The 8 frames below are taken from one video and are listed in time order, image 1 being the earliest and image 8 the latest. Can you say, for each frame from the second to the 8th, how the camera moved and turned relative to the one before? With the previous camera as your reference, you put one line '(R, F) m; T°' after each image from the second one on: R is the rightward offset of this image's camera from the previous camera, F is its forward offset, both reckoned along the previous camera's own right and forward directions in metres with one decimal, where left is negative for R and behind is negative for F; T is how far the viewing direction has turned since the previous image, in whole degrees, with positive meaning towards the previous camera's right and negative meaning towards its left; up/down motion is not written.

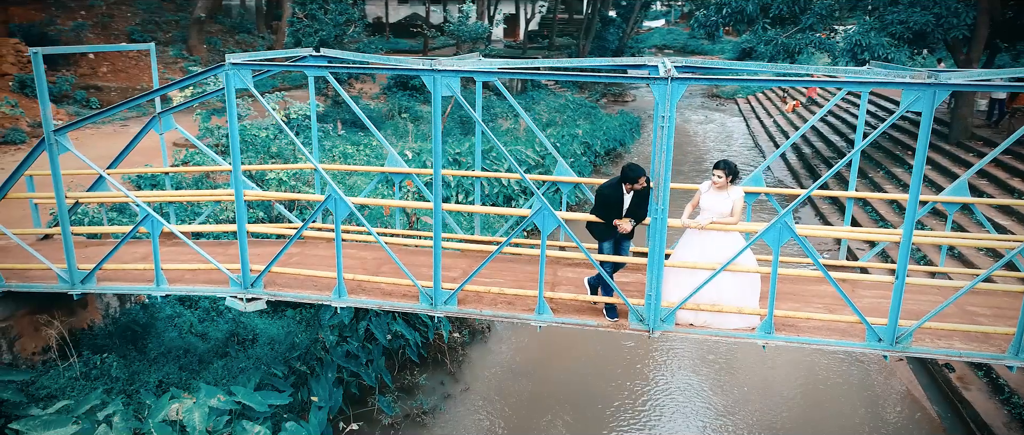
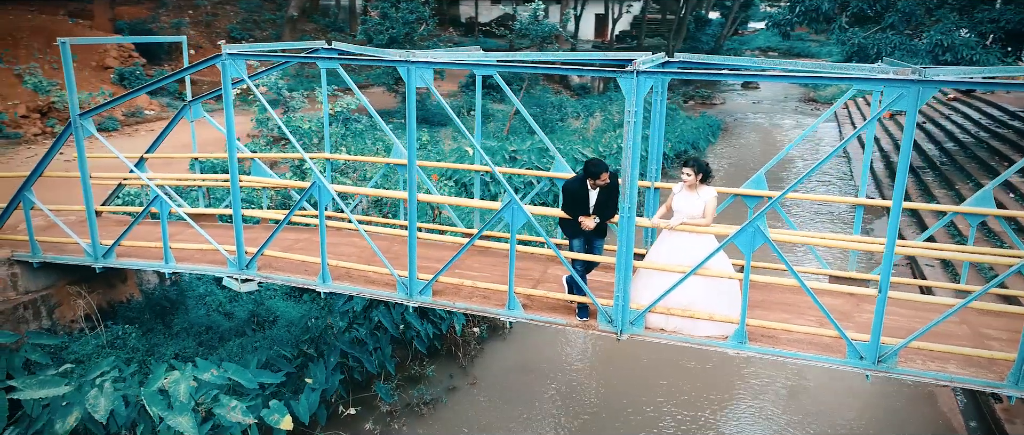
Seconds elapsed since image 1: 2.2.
(+0.8, +0.1) m; -8°
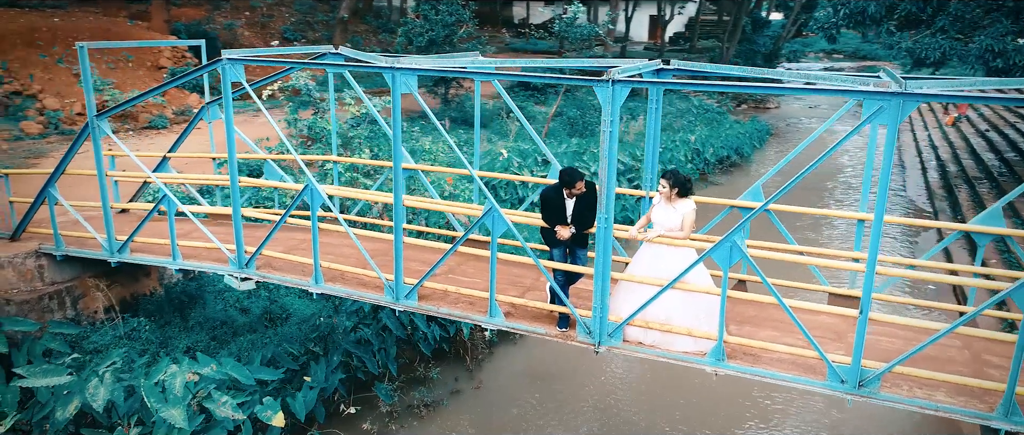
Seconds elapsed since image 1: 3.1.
(+0.5, 0.0) m; -5°
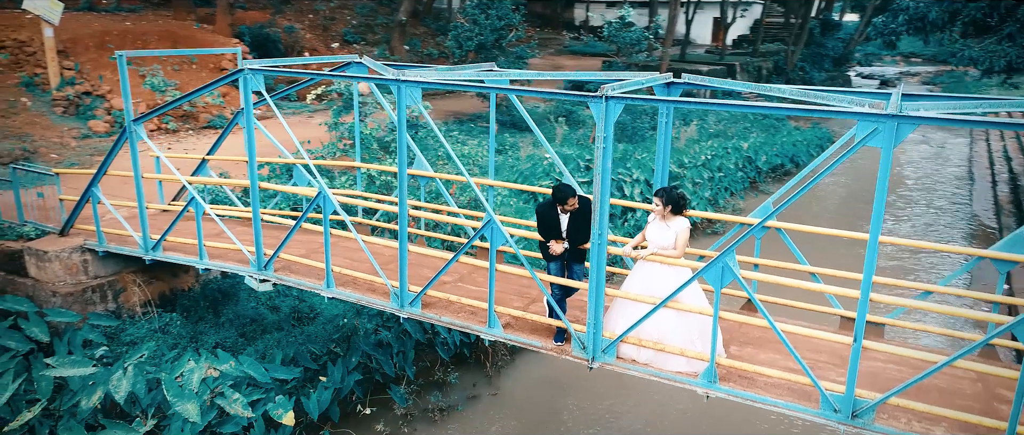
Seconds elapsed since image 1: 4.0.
(+0.4, 0.0) m; -5°
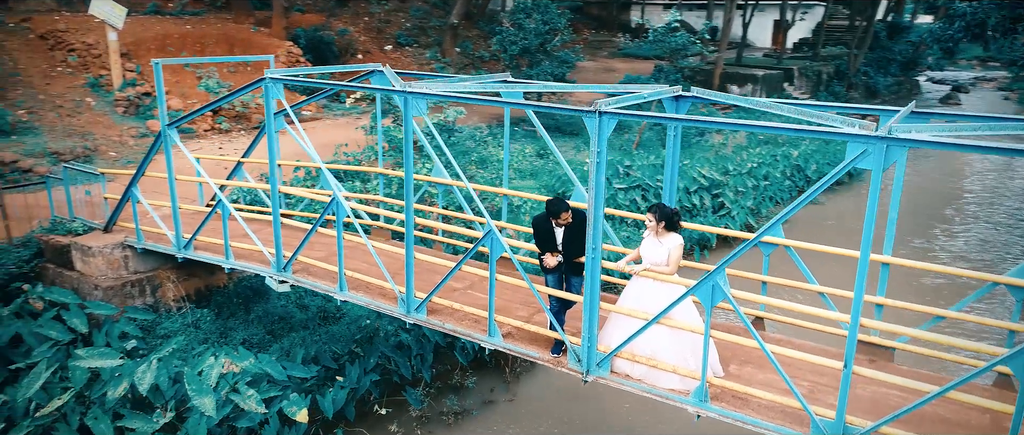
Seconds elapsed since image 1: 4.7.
(+0.4, 0.0) m; -5°
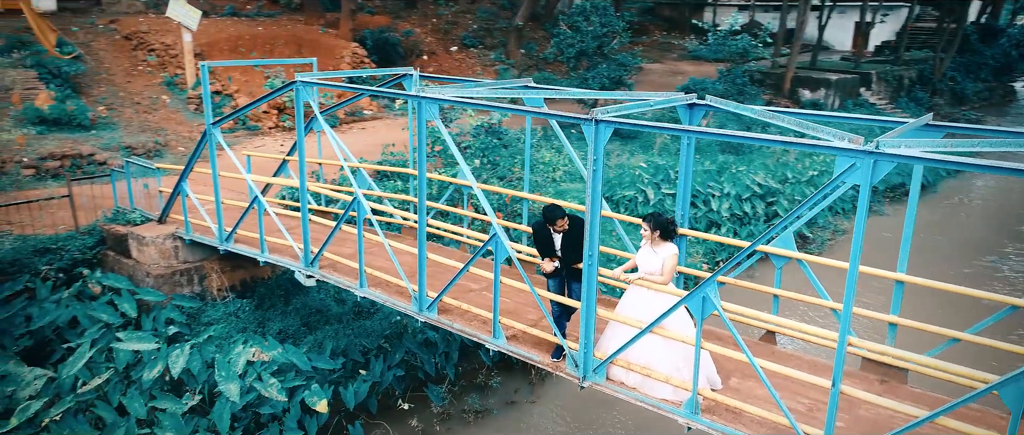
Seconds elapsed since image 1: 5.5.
(+0.4, 0.0) m; -6°
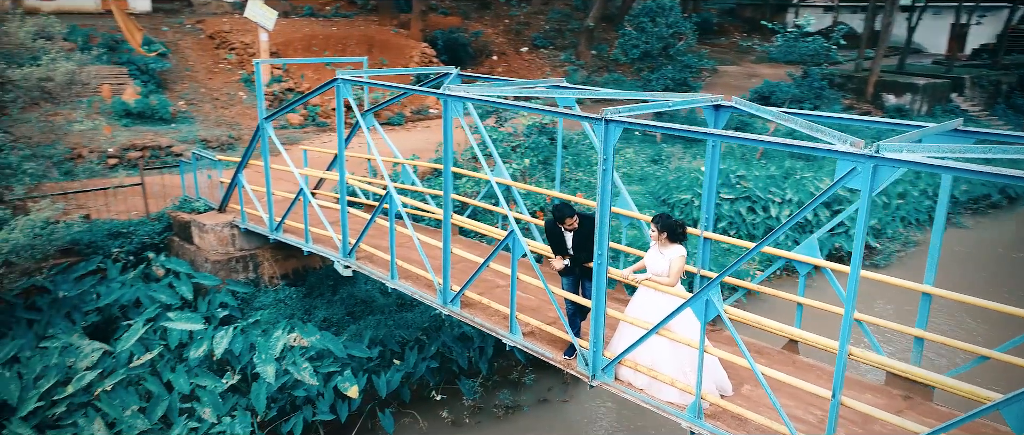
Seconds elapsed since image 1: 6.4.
(+0.4, 0.0) m; -6°
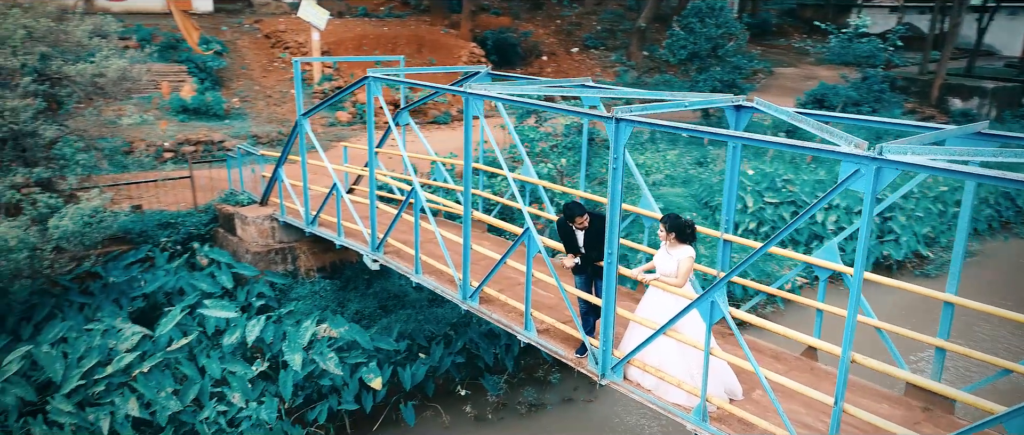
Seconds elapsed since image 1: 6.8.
(+0.3, 0.0) m; -4°
